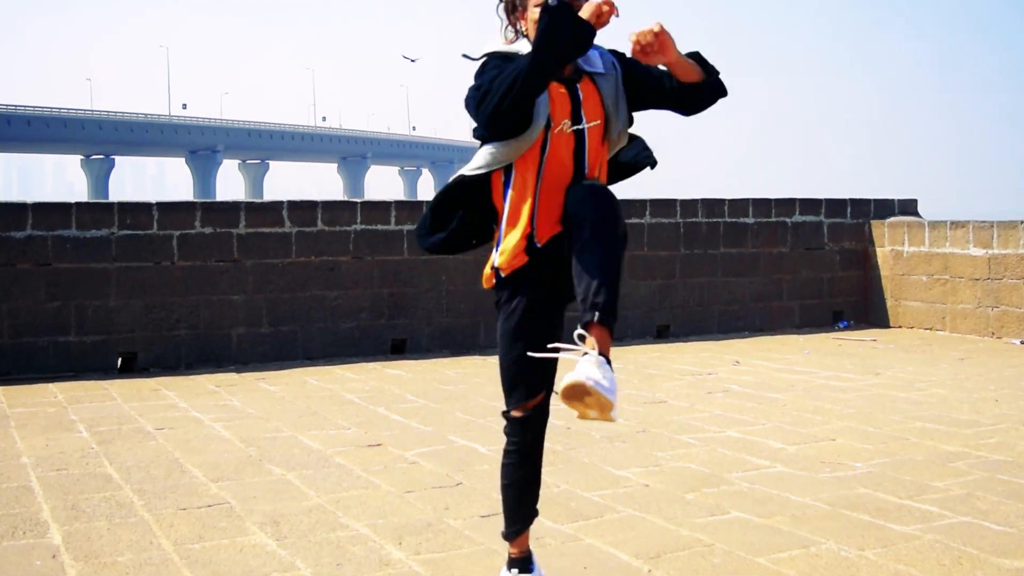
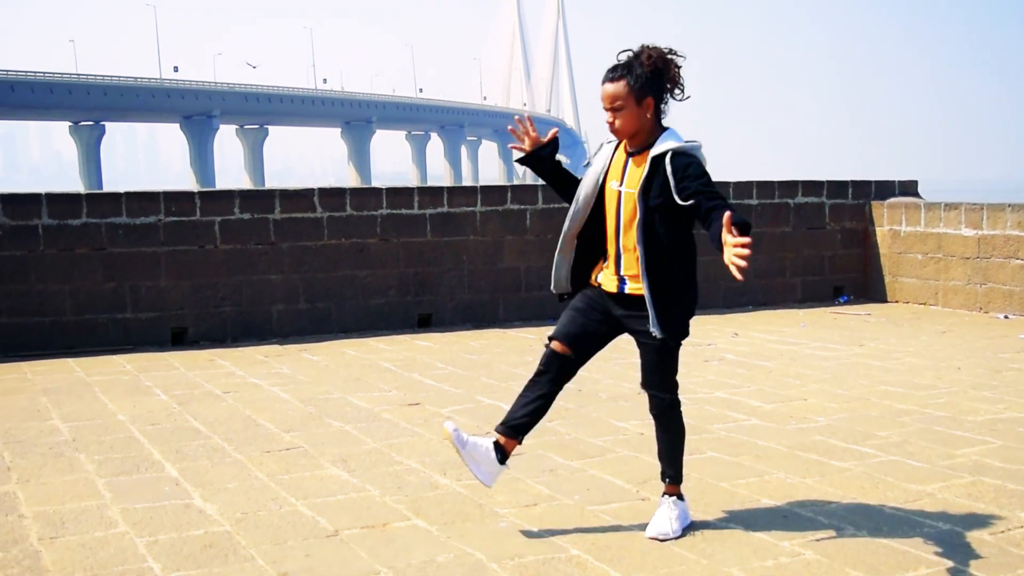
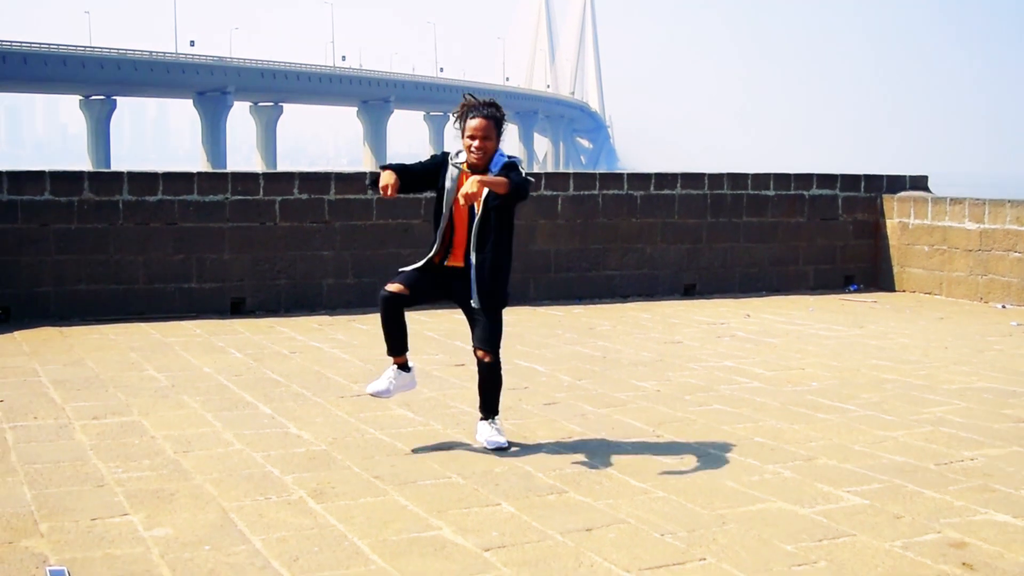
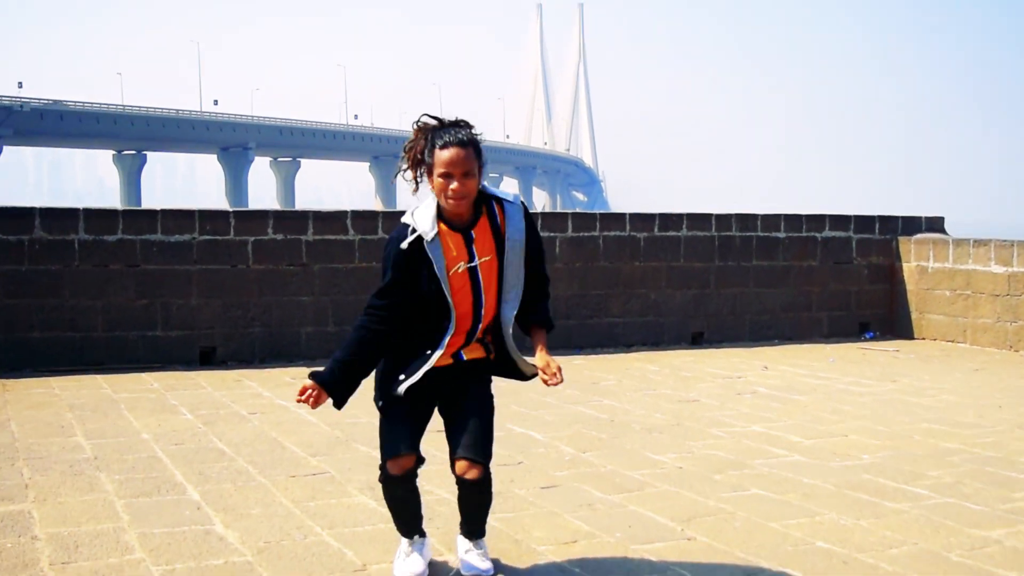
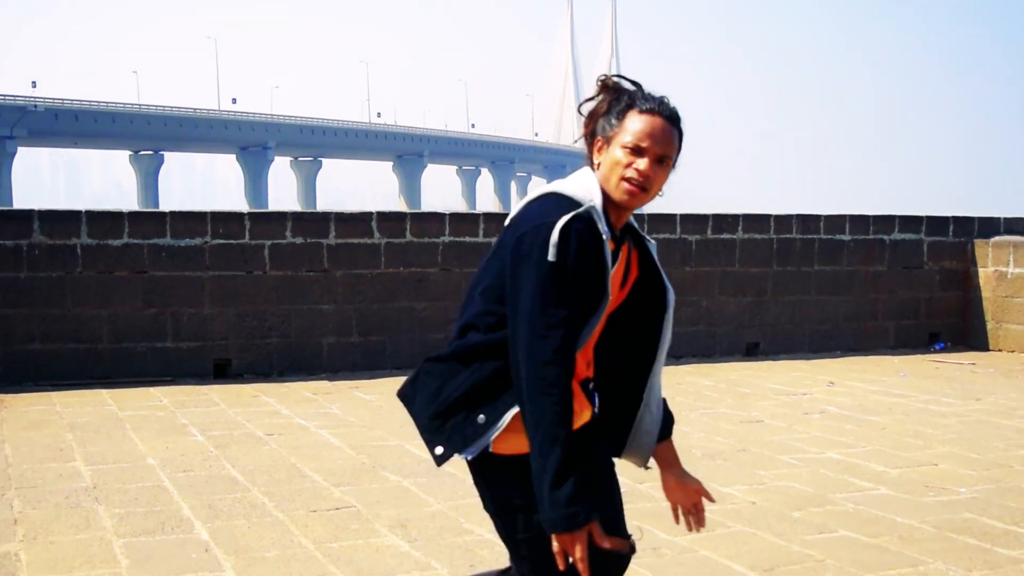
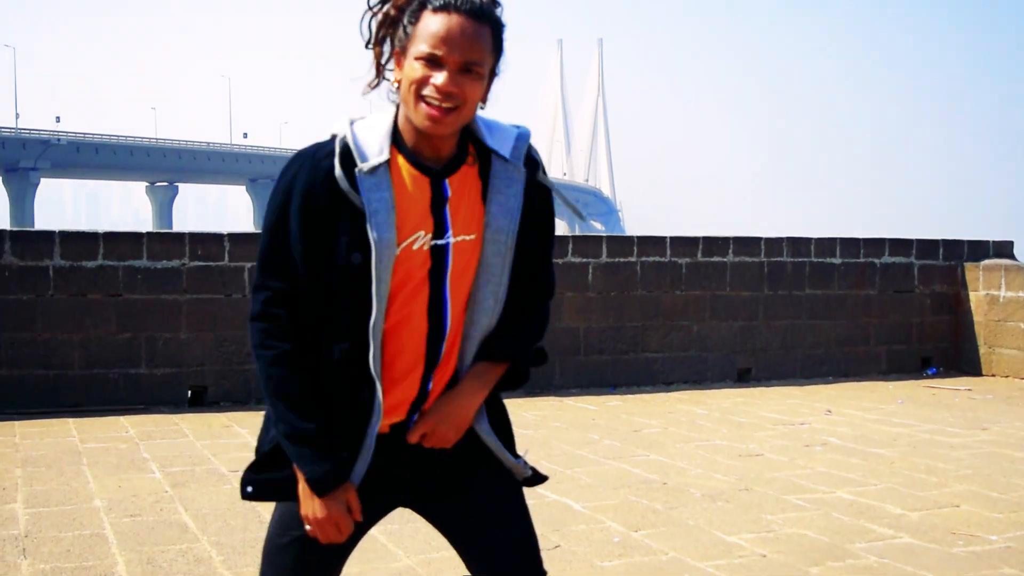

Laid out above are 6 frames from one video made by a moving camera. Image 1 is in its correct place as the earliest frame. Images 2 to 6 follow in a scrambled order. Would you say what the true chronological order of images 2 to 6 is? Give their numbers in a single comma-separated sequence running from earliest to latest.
2, 3, 4, 6, 5
